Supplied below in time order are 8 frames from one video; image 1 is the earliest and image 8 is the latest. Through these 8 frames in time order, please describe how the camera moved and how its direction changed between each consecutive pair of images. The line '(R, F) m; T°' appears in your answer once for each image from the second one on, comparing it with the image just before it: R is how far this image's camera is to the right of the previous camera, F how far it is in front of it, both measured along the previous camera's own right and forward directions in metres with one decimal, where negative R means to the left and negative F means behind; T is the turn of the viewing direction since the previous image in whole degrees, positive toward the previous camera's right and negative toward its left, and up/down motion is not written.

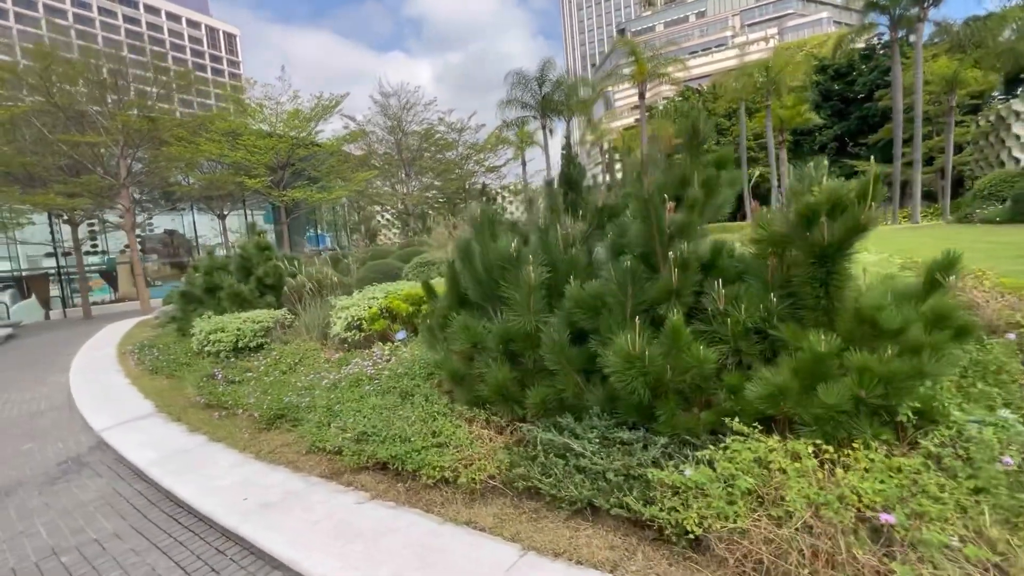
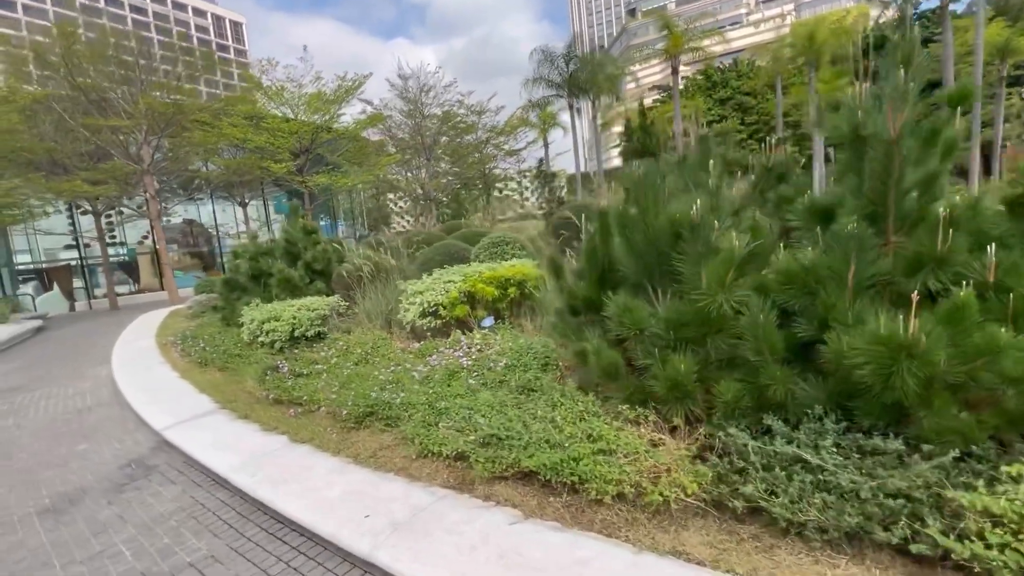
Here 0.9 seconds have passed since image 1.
(-1.1, +0.7) m; -1°
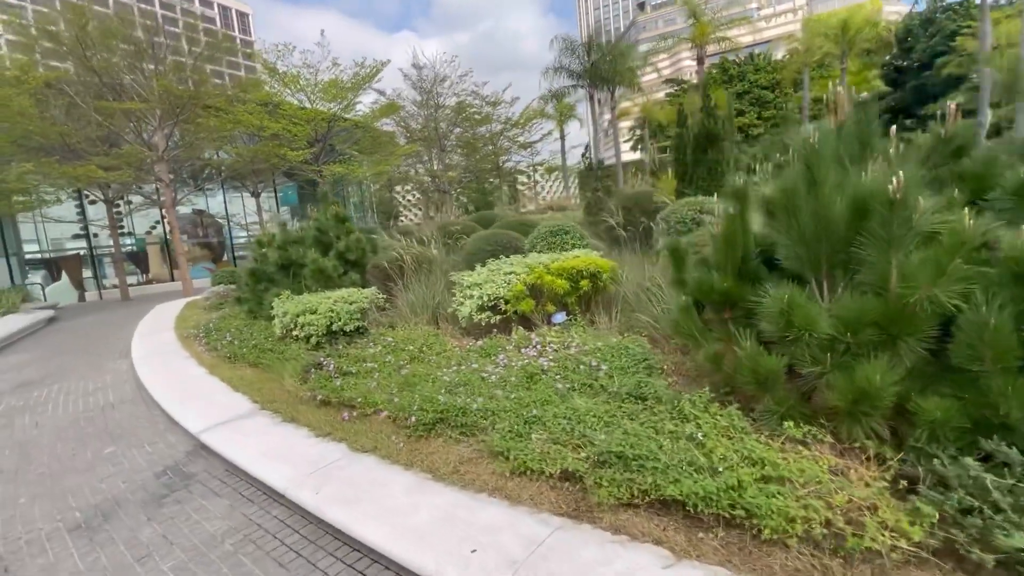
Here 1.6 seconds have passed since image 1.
(-0.8, +0.6) m; 0°
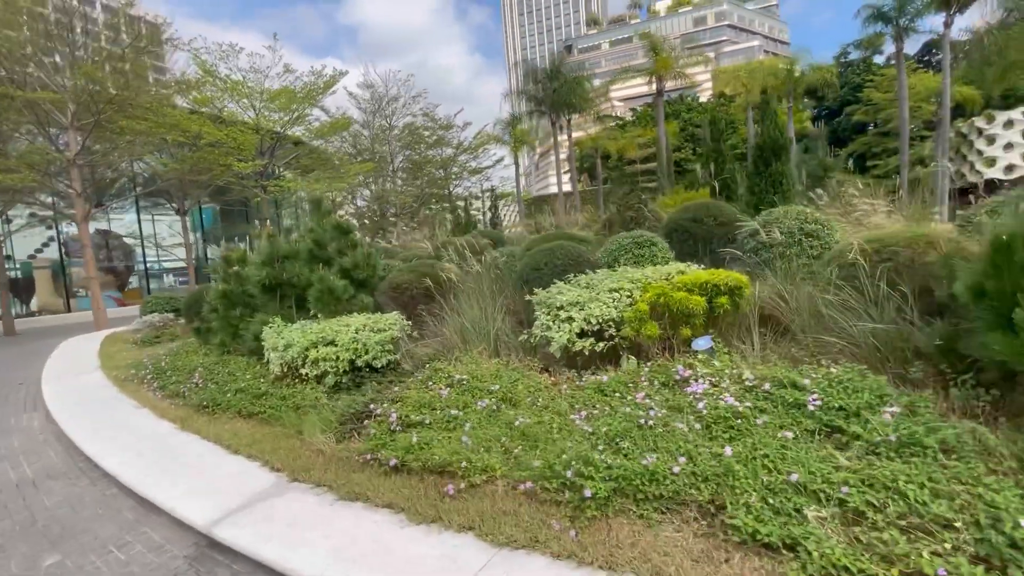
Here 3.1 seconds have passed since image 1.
(-1.7, +1.3) m; +9°
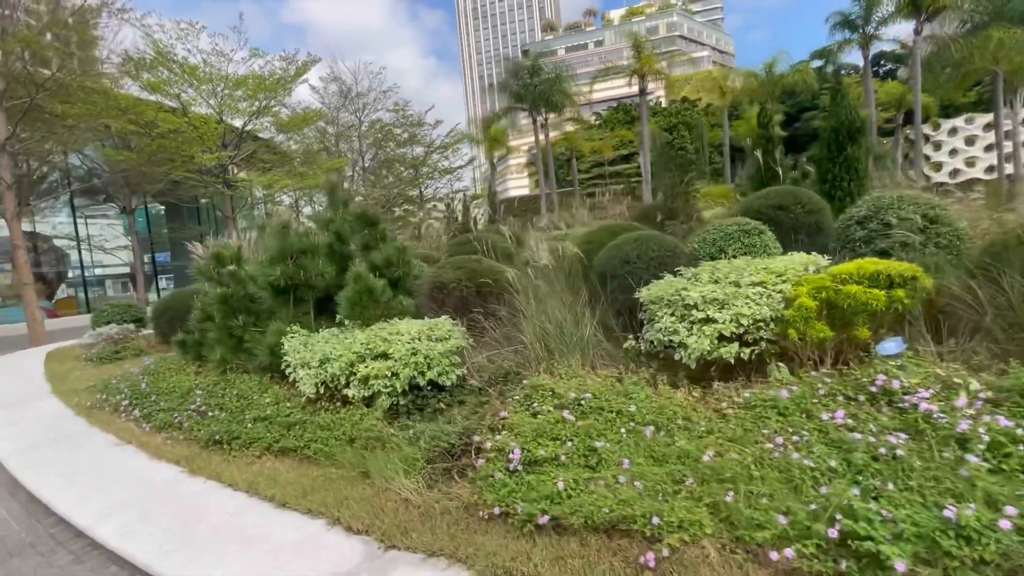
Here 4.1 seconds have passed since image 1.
(-1.3, +1.0) m; +5°
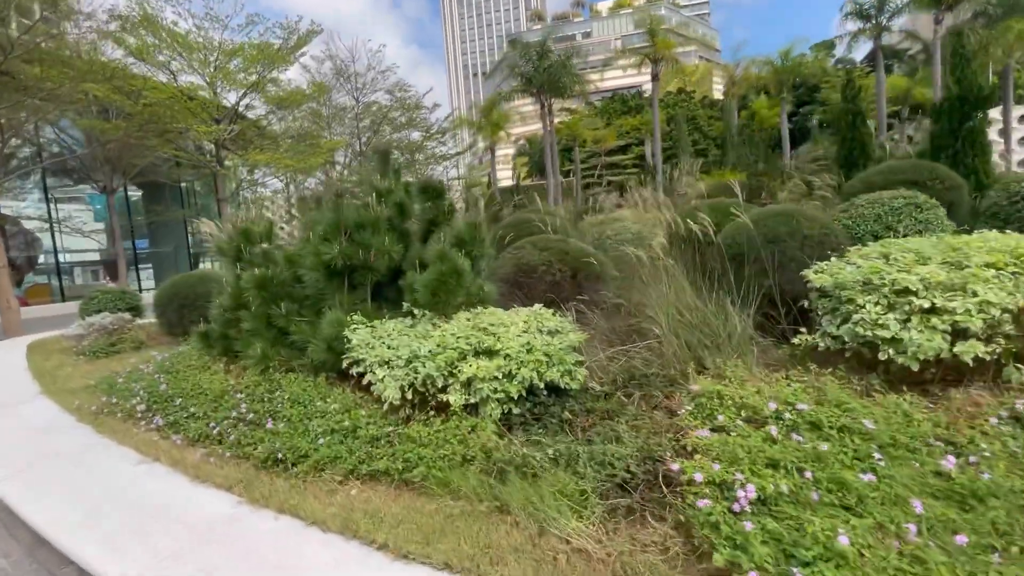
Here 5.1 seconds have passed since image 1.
(-1.2, +0.9) m; +2°
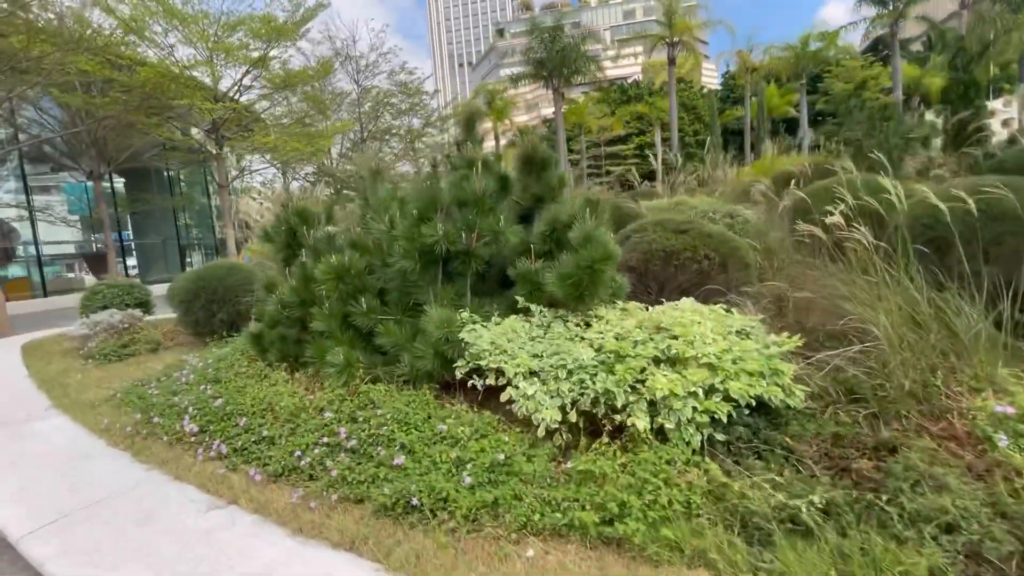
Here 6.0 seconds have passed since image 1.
(-1.2, +0.9) m; +2°
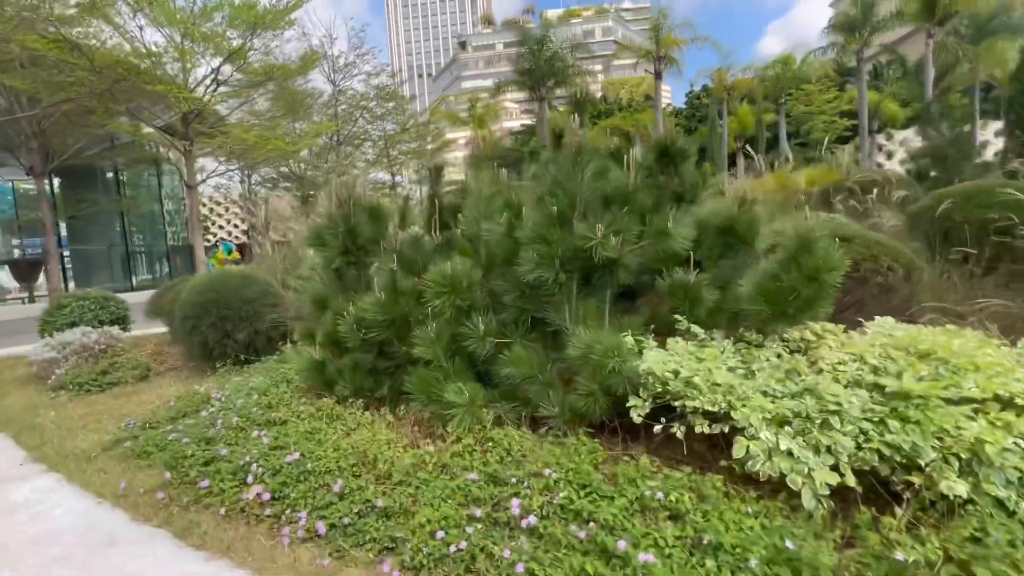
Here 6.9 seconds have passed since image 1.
(-1.3, +0.8) m; +5°
